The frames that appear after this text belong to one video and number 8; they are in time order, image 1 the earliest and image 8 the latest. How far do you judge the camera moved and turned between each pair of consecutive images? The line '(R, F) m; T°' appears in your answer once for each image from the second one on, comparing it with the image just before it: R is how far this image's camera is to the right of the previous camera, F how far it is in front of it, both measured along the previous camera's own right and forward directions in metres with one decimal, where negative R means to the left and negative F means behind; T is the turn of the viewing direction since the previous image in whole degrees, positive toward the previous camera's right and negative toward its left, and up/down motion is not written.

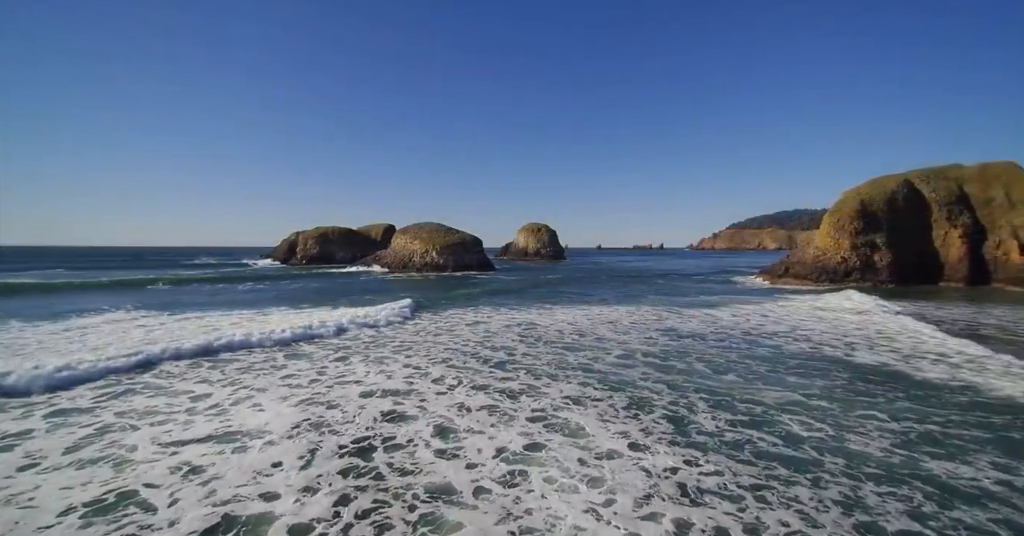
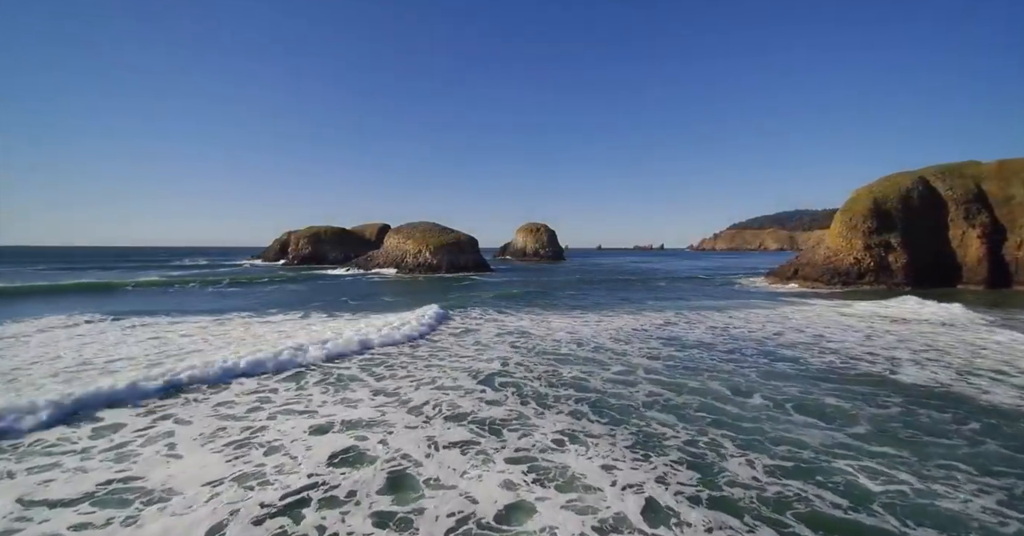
(+0.3, +1.8) m; 0°
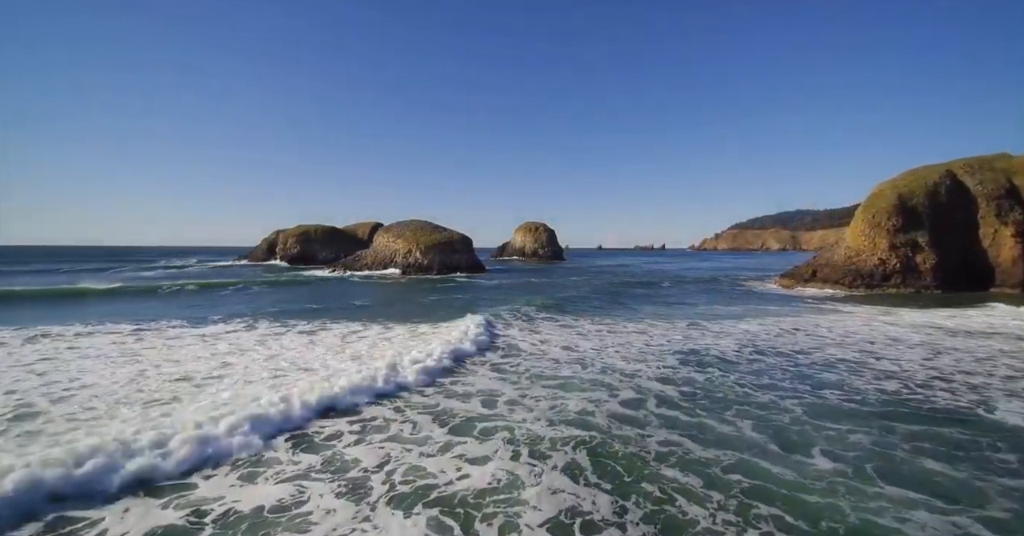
(+0.4, +2.6) m; 0°
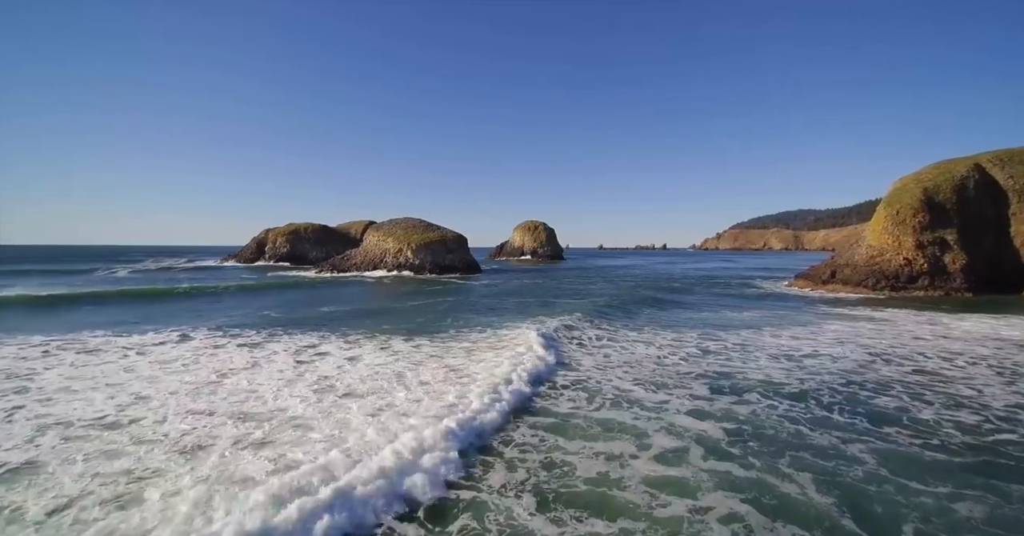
(+0.3, +2.3) m; 0°
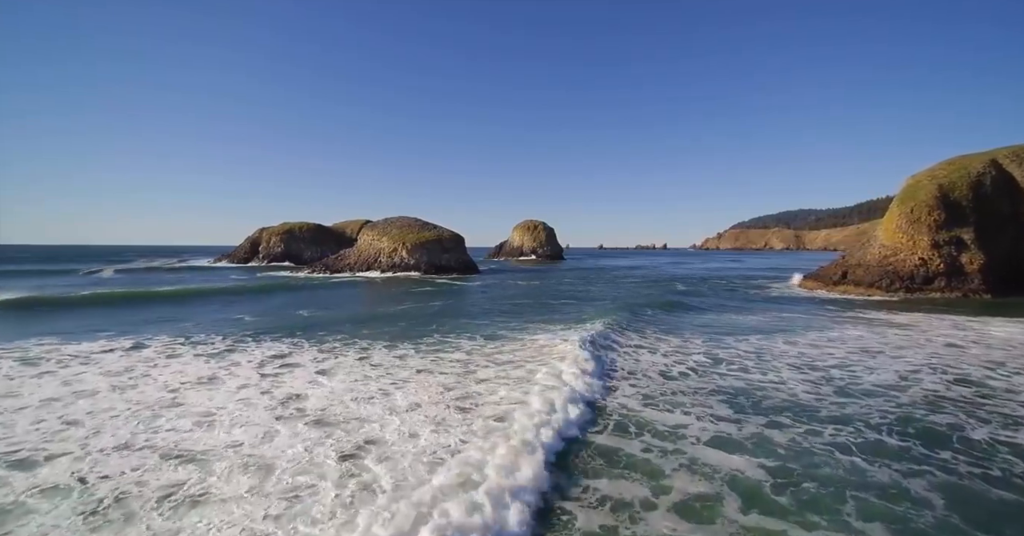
(+0.1, +1.2) m; 0°
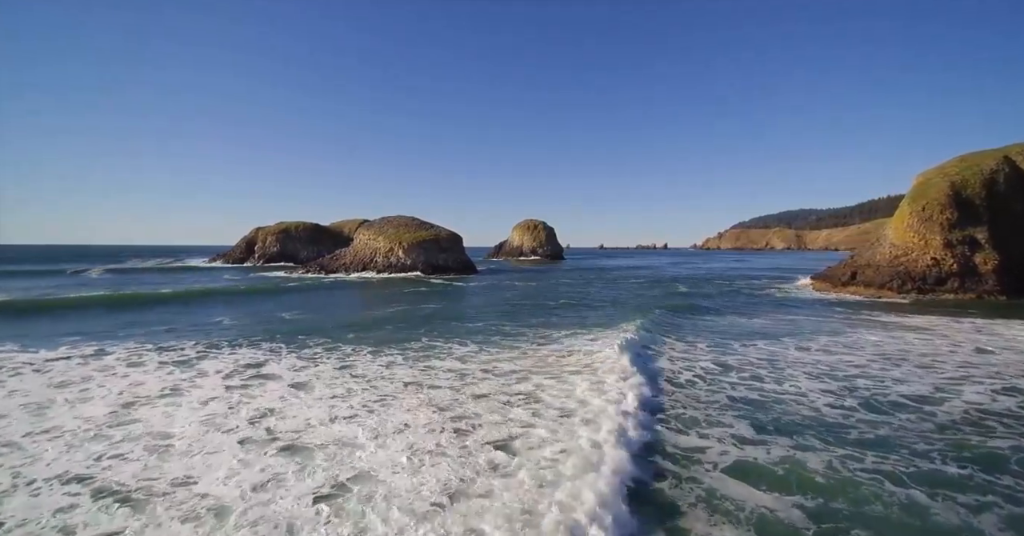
(+0.1, +0.9) m; 0°
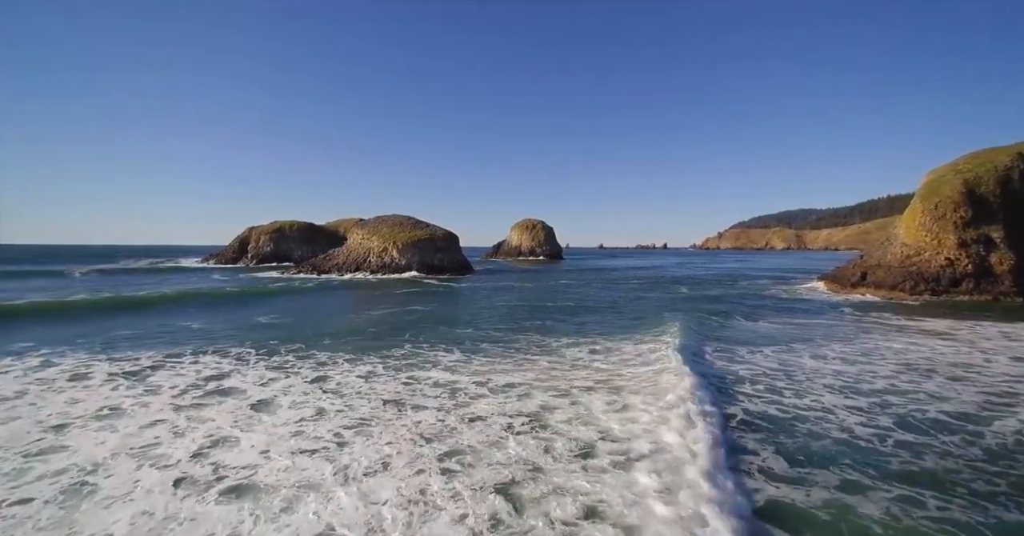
(+0.1, +1.0) m; 0°
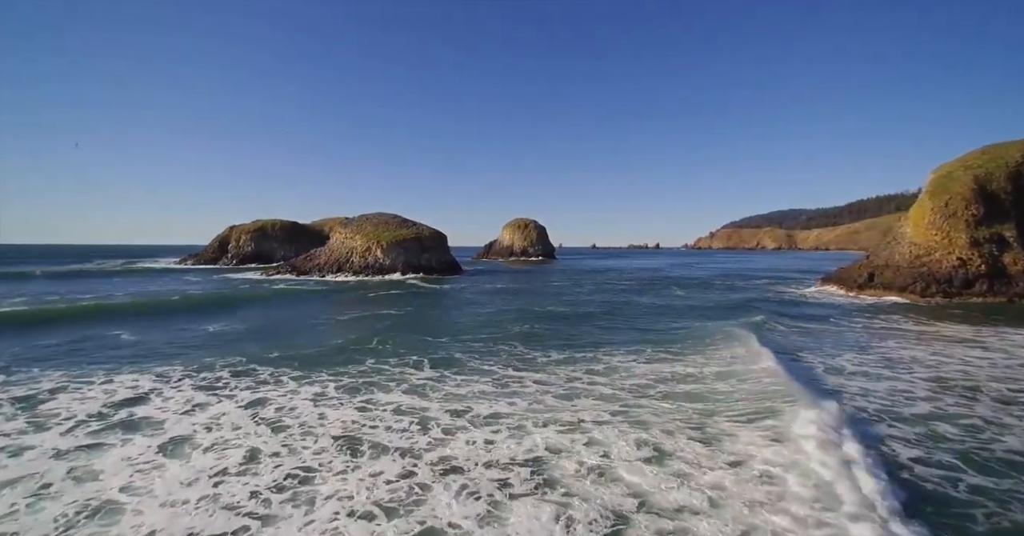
(+0.1, +1.6) m; +1°
